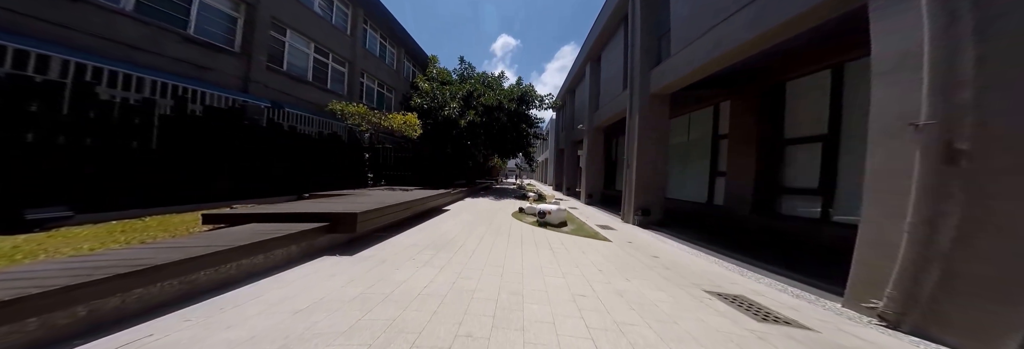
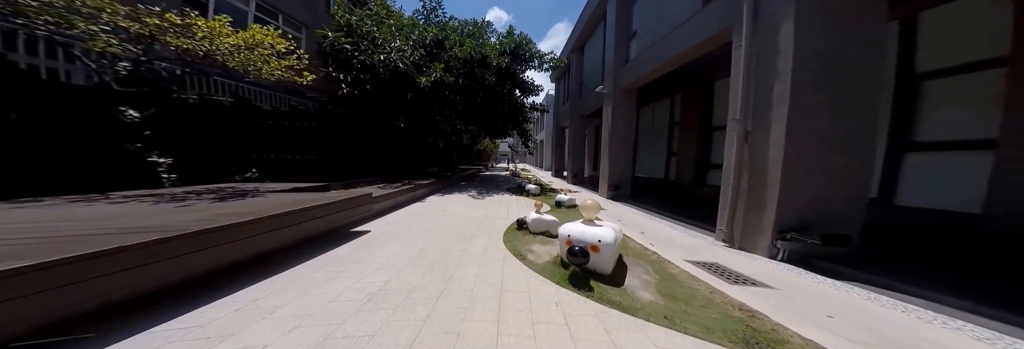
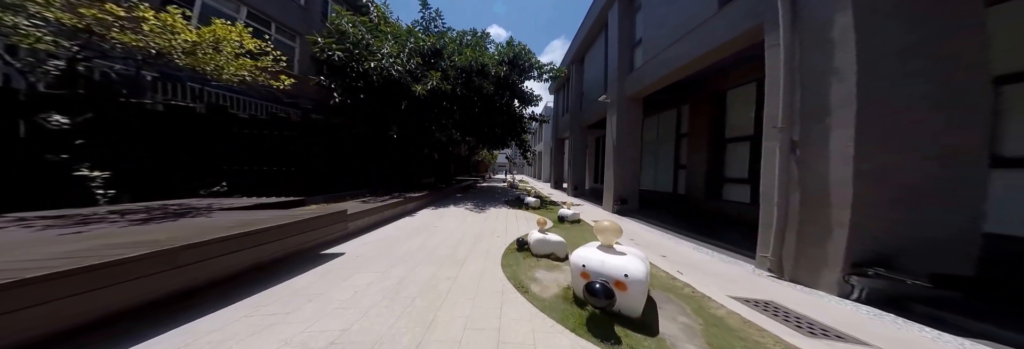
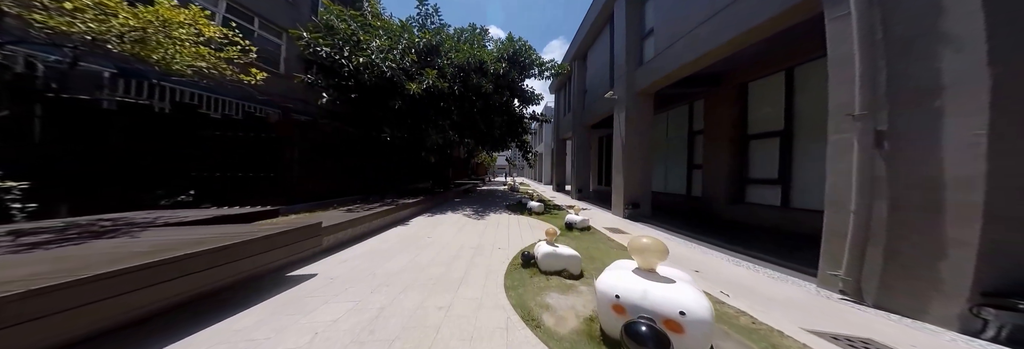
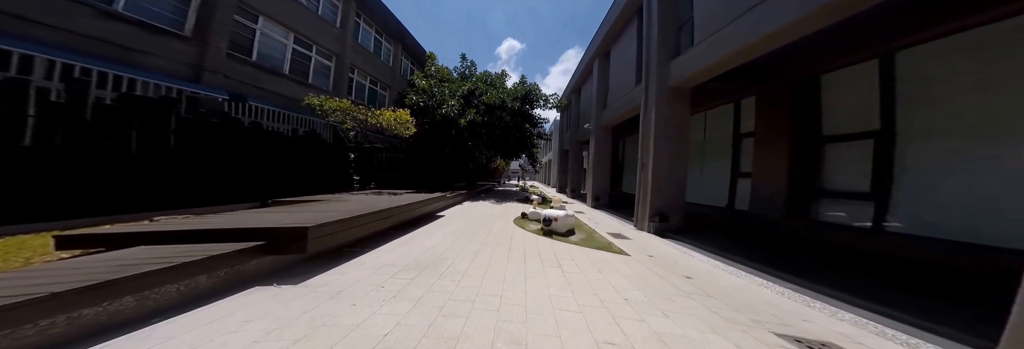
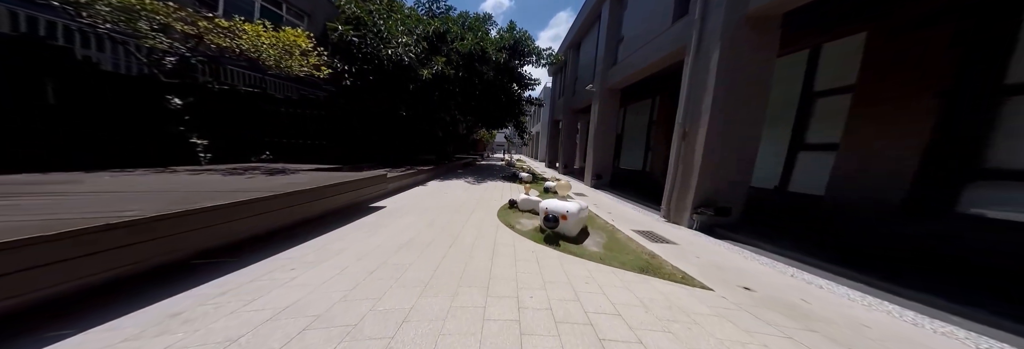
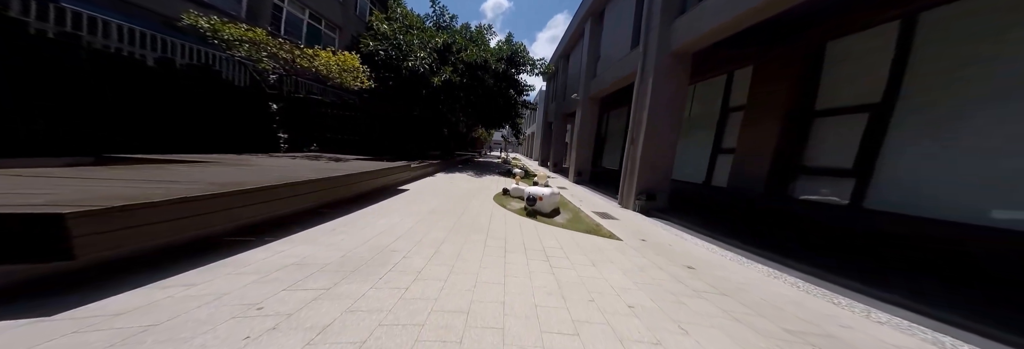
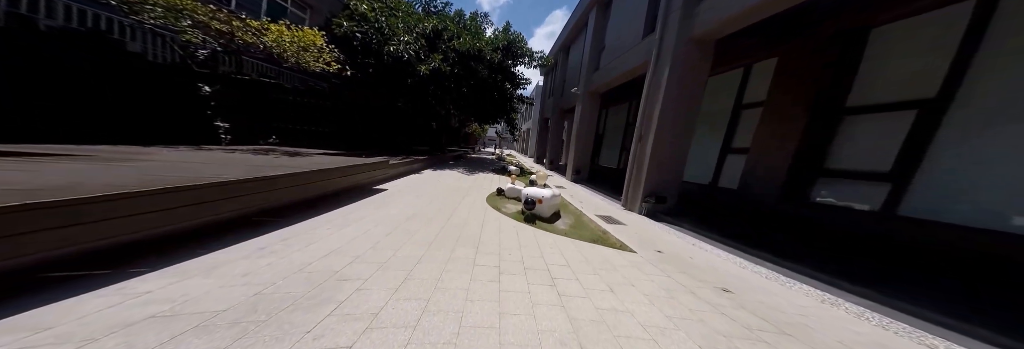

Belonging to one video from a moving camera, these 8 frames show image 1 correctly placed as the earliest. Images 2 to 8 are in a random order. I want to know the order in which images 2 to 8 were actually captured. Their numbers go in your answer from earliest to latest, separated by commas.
5, 7, 8, 6, 2, 3, 4
